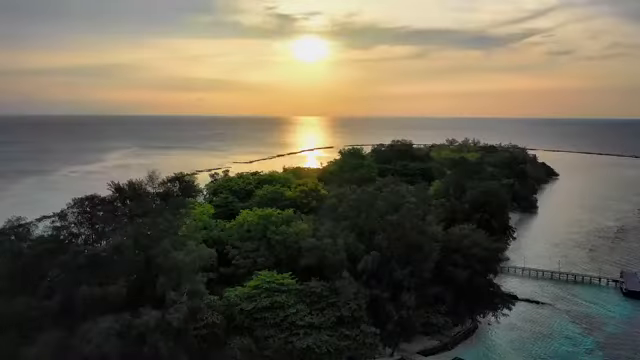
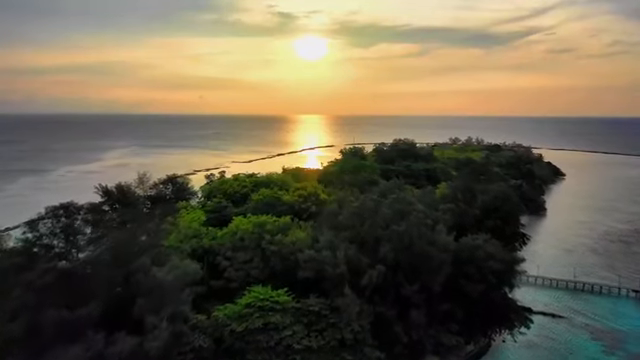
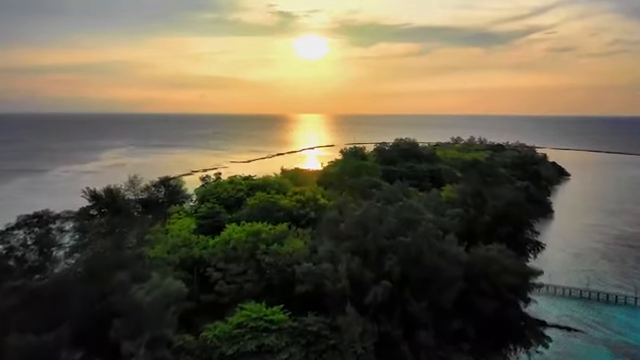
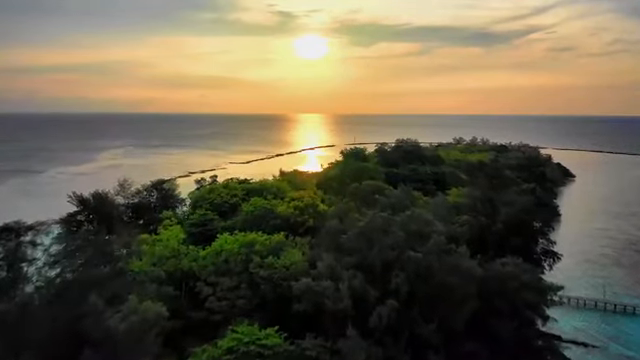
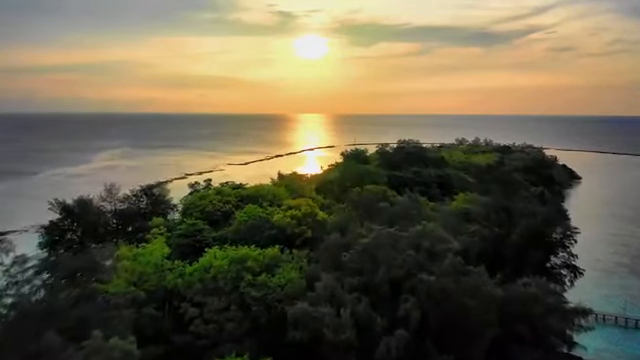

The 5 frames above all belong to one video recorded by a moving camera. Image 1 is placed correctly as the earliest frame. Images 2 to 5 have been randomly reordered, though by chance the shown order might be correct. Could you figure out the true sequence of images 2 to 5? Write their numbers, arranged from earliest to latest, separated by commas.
2, 3, 4, 5
